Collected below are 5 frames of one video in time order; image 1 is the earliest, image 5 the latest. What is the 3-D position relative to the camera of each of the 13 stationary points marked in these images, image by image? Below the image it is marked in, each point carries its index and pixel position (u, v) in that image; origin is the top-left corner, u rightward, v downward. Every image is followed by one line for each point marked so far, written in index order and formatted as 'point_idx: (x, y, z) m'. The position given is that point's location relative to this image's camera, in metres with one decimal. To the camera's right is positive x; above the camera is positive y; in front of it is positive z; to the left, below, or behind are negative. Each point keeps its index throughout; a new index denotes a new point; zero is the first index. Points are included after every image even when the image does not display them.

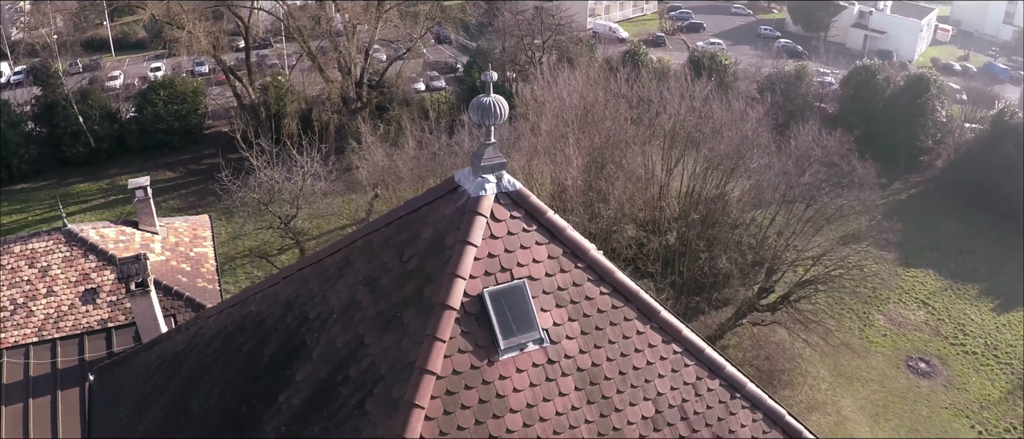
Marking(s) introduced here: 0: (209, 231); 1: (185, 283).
0: (-4.9, -0.2, +13.6) m
1: (-4.6, -0.9, +11.8) m
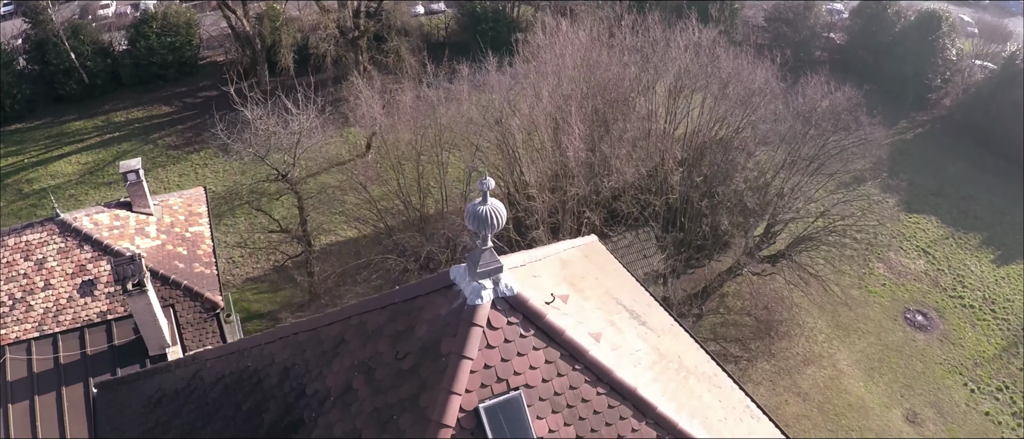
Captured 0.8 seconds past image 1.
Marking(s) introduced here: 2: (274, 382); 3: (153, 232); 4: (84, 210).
0: (-4.9, +0.2, +13.5) m
1: (-4.6, -0.7, +11.7) m
2: (-1.6, -1.1, +5.9) m
3: (-5.2, -0.2, +12.2) m
4: (-6.1, 0.0, +11.8) m
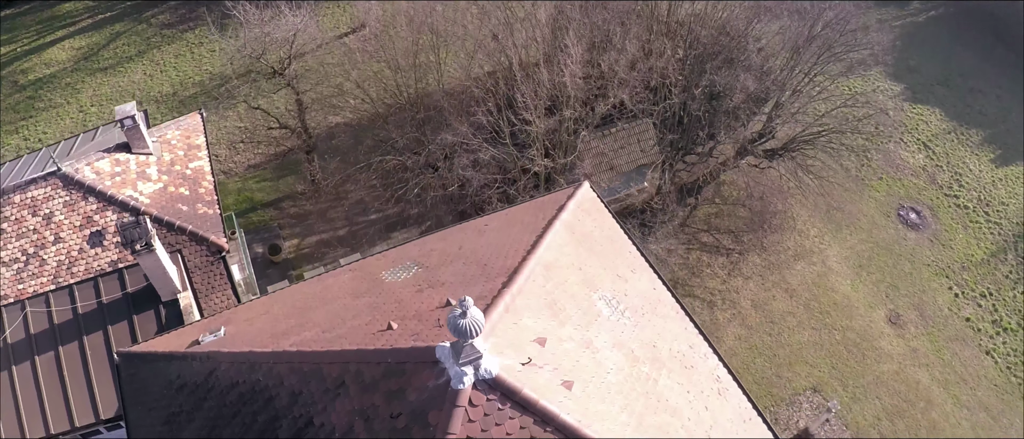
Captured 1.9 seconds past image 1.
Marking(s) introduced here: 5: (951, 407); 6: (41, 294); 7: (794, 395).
0: (-5.0, +1.3, +13.5) m
1: (-4.7, +0.1, +12.0) m
2: (-1.7, -1.4, +6.3) m
3: (-5.2, +0.7, +12.3) m
4: (-6.1, +0.8, +12.0) m
5: (+9.9, -4.2, +18.7) m
6: (-6.1, -0.9, +10.8) m
7: (+6.3, -3.8, +18.9) m
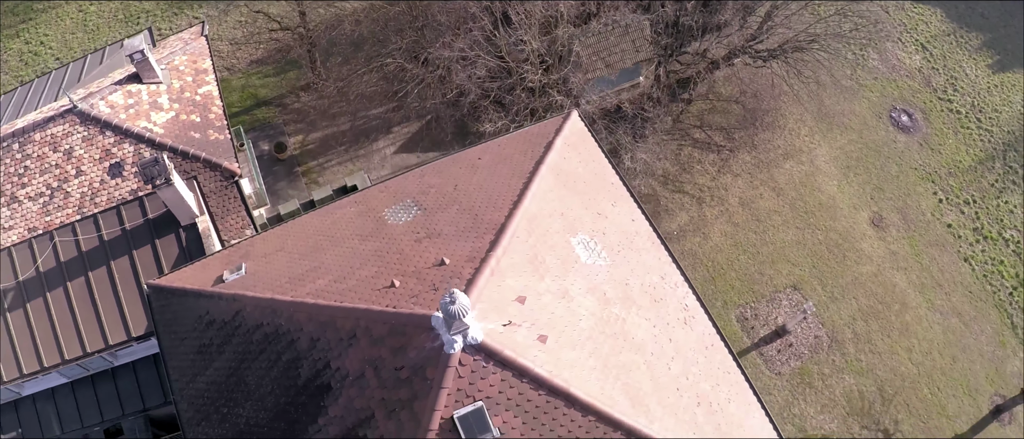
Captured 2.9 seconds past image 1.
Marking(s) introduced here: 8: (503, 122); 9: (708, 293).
0: (-5.0, +2.6, +14.1) m
1: (-4.7, +1.2, +12.8) m
2: (-1.8, -1.1, +7.3) m
3: (-5.3, +1.8, +13.0) m
4: (-6.2, +1.9, +12.6) m
5: (+9.8, -2.1, +20.0) m
6: (-6.2, 0.0, +11.8) m
7: (+6.2, -1.7, +20.1) m
8: (-0.2, +2.3, +19.9) m
9: (+4.7, -1.6, +20.0) m
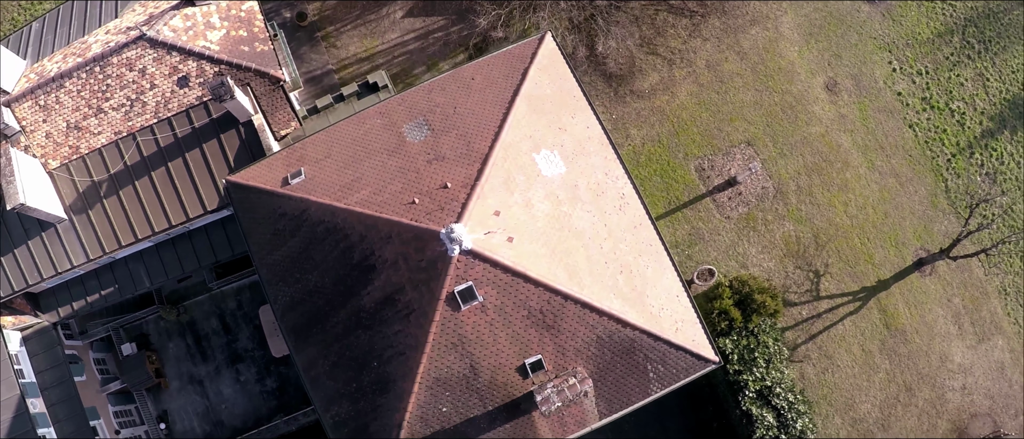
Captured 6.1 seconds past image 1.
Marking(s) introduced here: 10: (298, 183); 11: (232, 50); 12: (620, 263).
0: (-5.3, +4.9, +17.0) m
1: (-5.0, +3.2, +16.0) m
2: (-2.1, -0.3, +11.1) m
3: (-5.6, +3.8, +16.1) m
4: (-6.4, +3.8, +15.7) m
5: (+9.6, +1.4, +23.7) m
6: (-6.4, +1.8, +15.2) m
7: (+6.0, +1.8, +23.7) m
8: (-0.4, +5.7, +22.7) m
9: (+4.4, +1.9, +23.6) m
10: (-3.2, +0.6, +12.7) m
11: (-5.2, +3.3, +15.9) m
12: (+1.6, -0.6, +12.4) m
